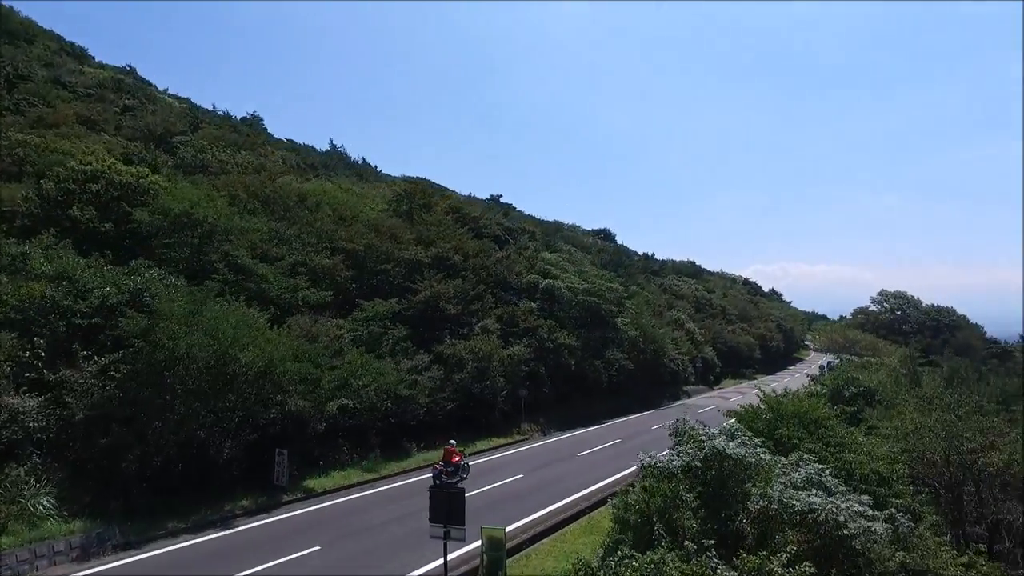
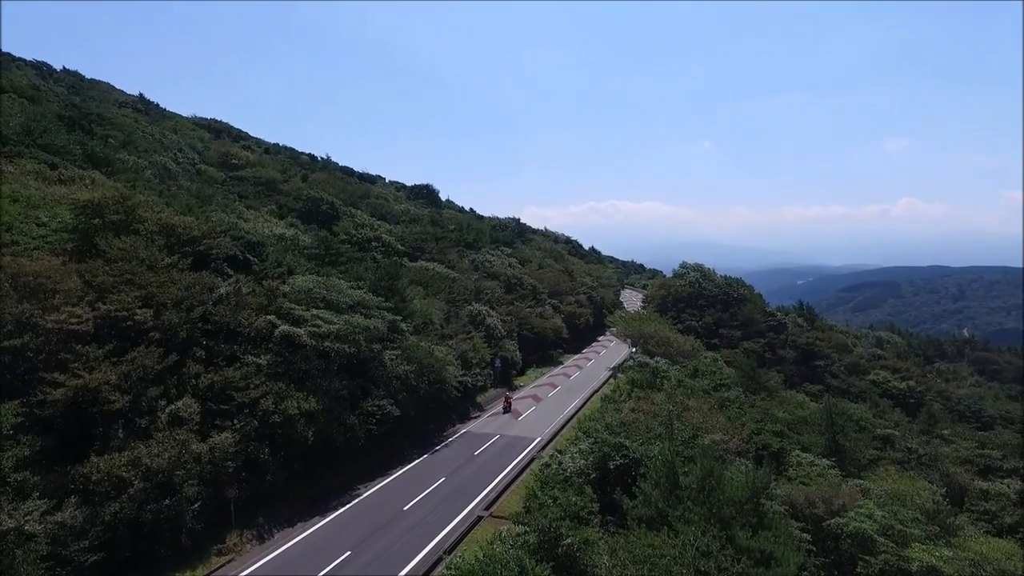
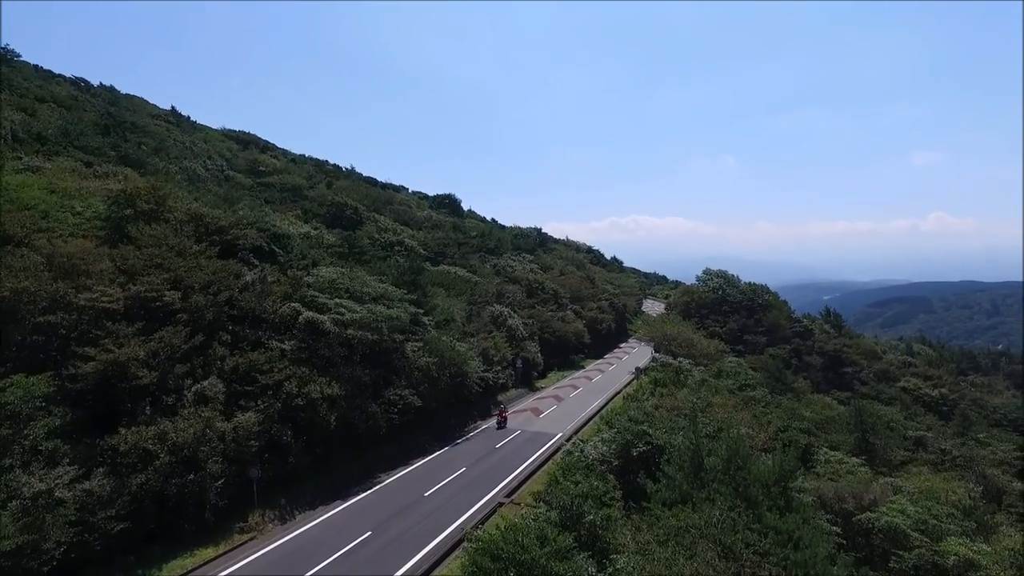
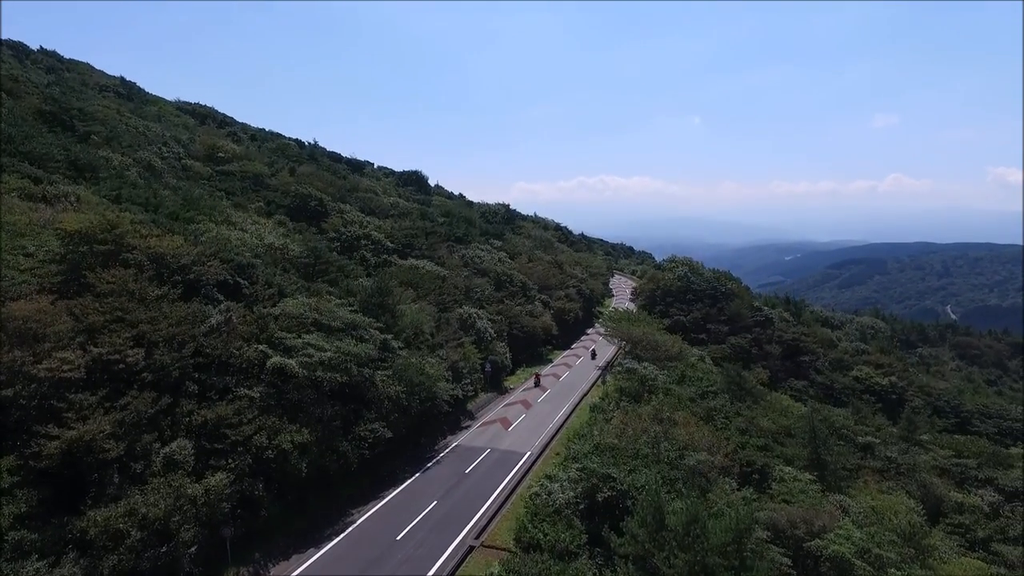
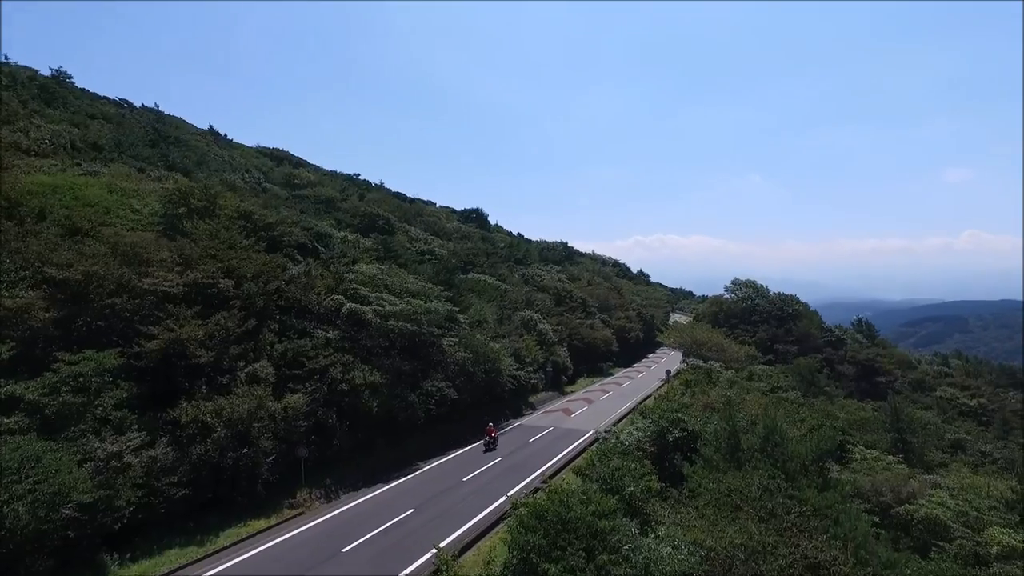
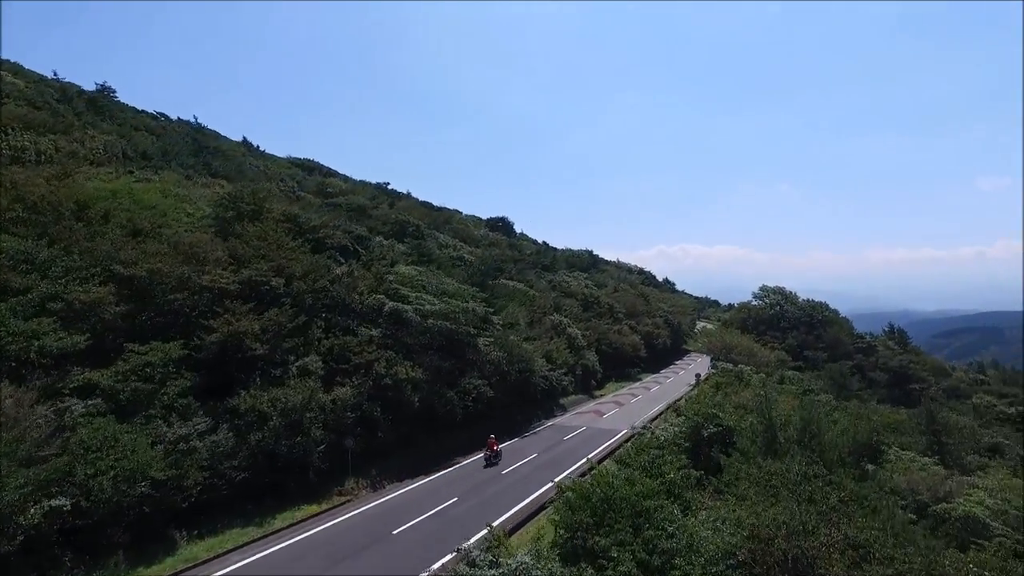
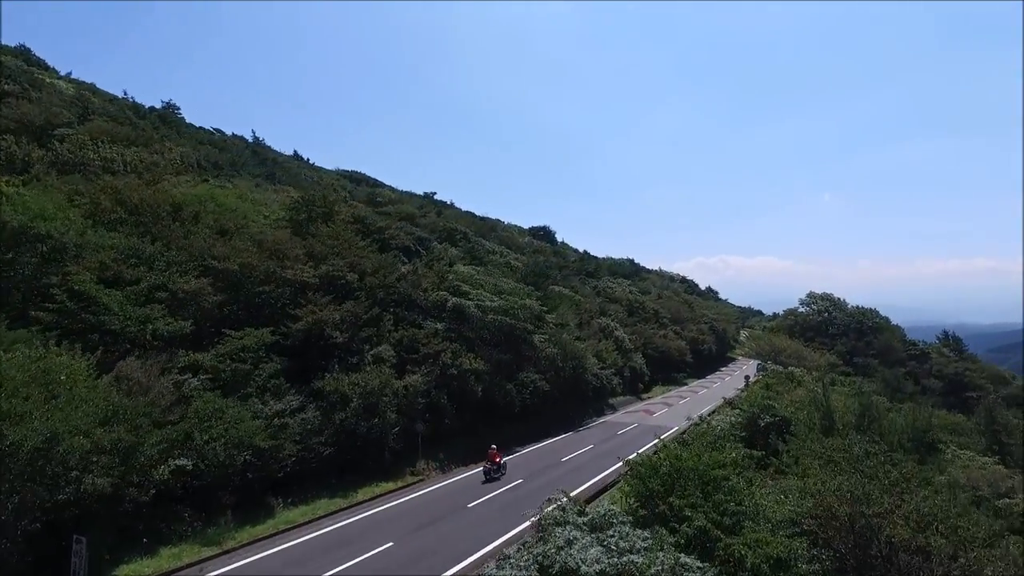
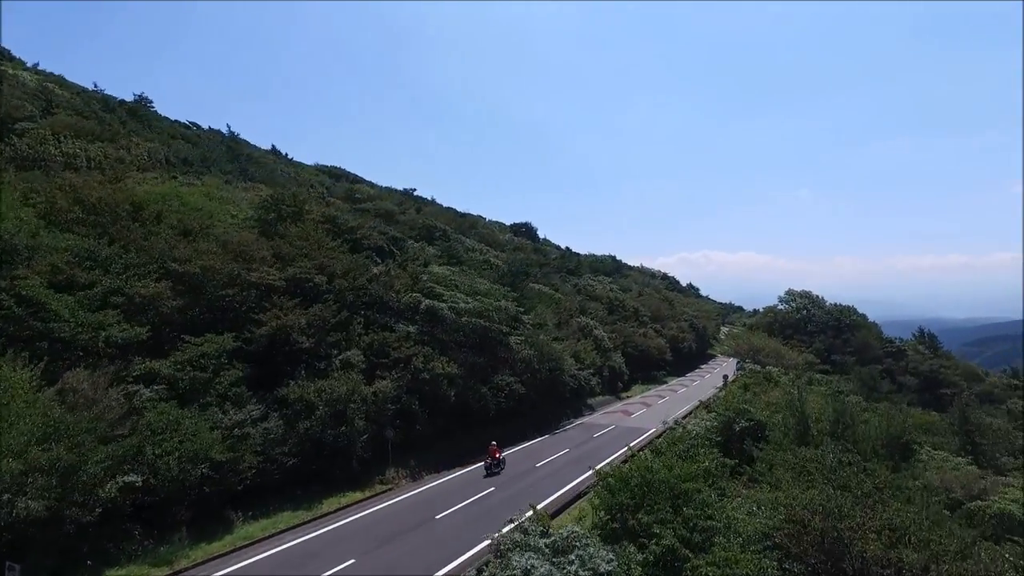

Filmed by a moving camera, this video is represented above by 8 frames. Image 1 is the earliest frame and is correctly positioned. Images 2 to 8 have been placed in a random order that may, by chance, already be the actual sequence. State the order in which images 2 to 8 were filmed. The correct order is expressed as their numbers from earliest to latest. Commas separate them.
7, 8, 6, 5, 3, 2, 4
